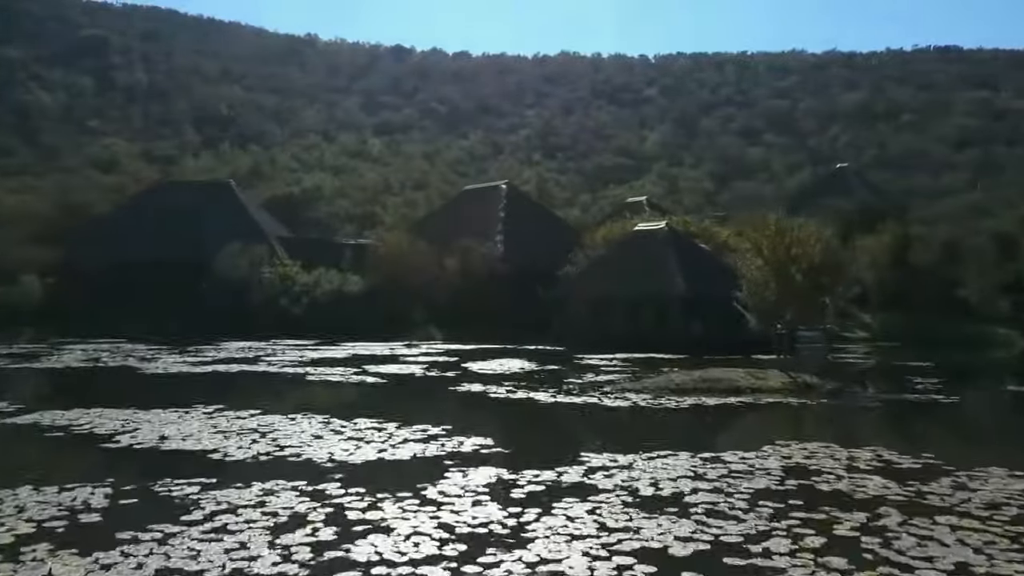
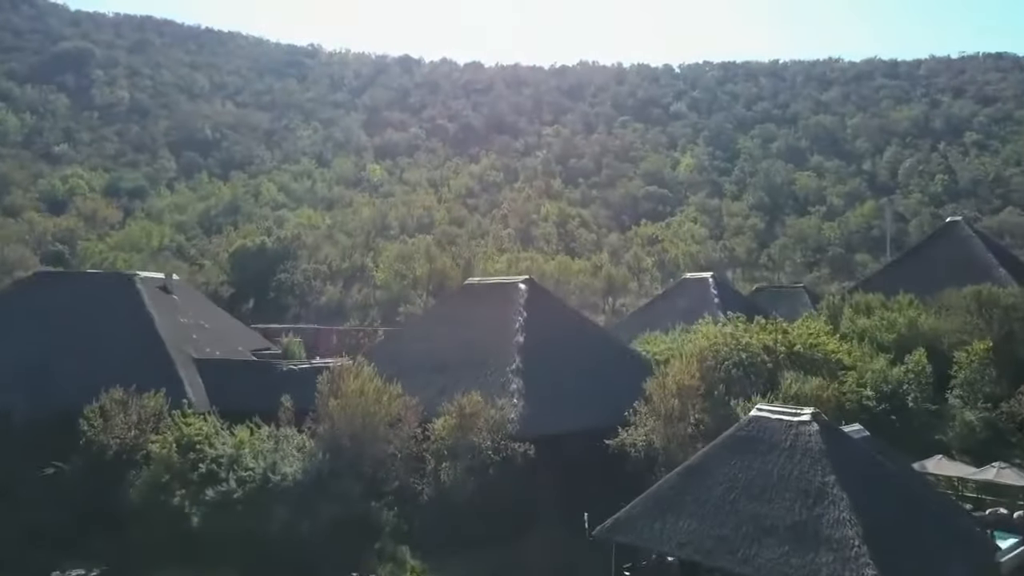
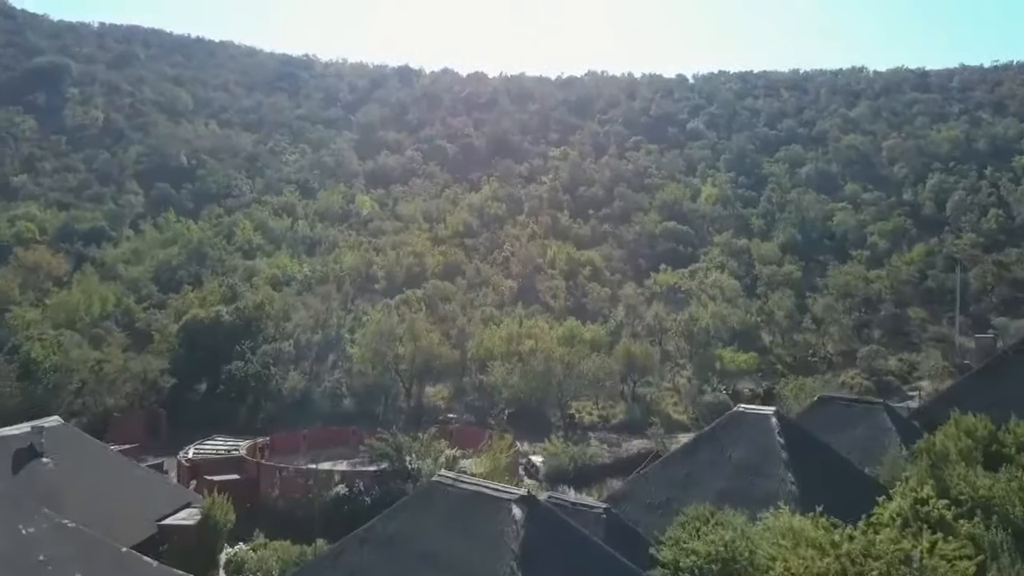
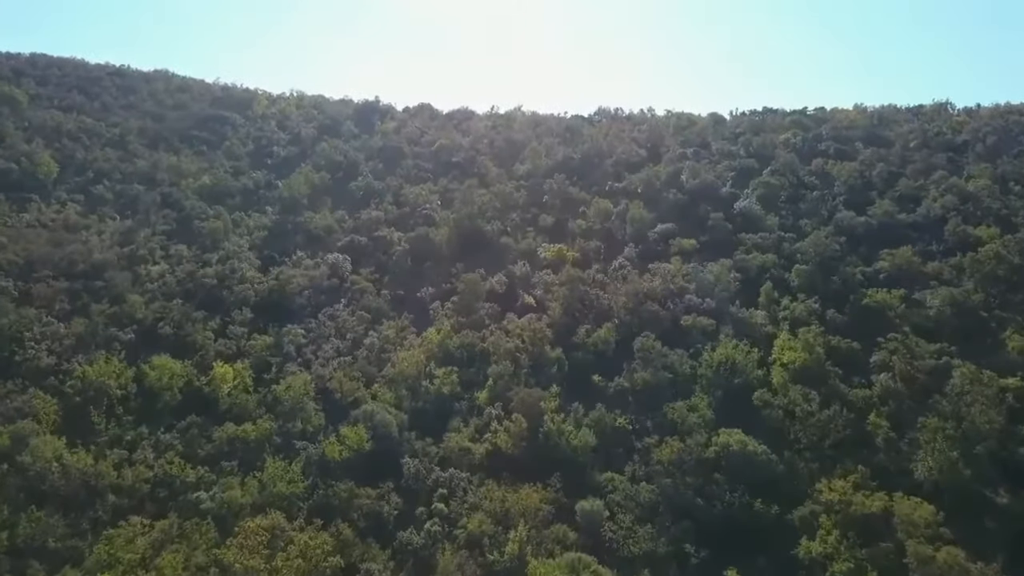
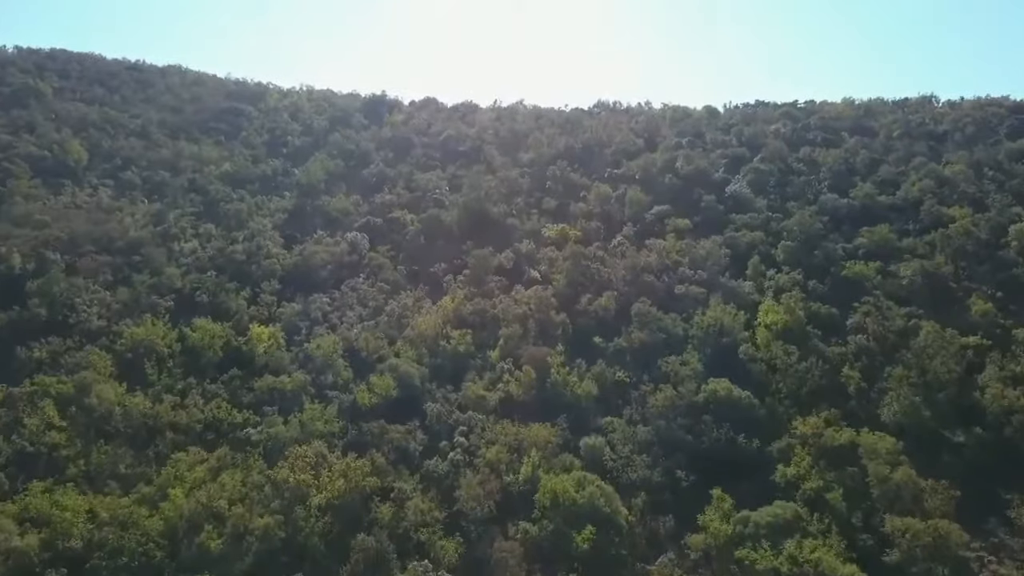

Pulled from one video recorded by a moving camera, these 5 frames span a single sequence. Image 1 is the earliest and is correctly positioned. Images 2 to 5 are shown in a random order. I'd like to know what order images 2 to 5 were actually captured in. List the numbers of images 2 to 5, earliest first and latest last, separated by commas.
2, 3, 5, 4
